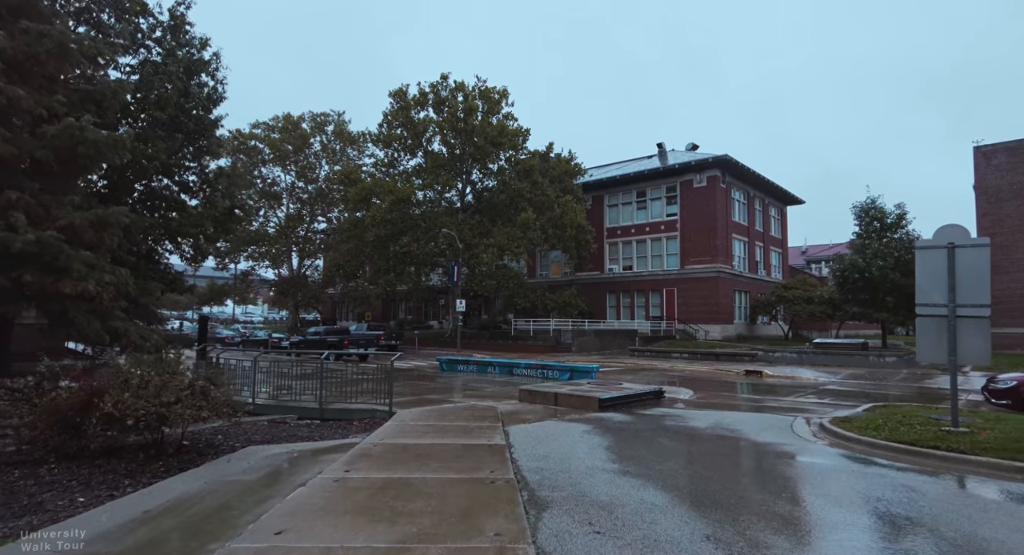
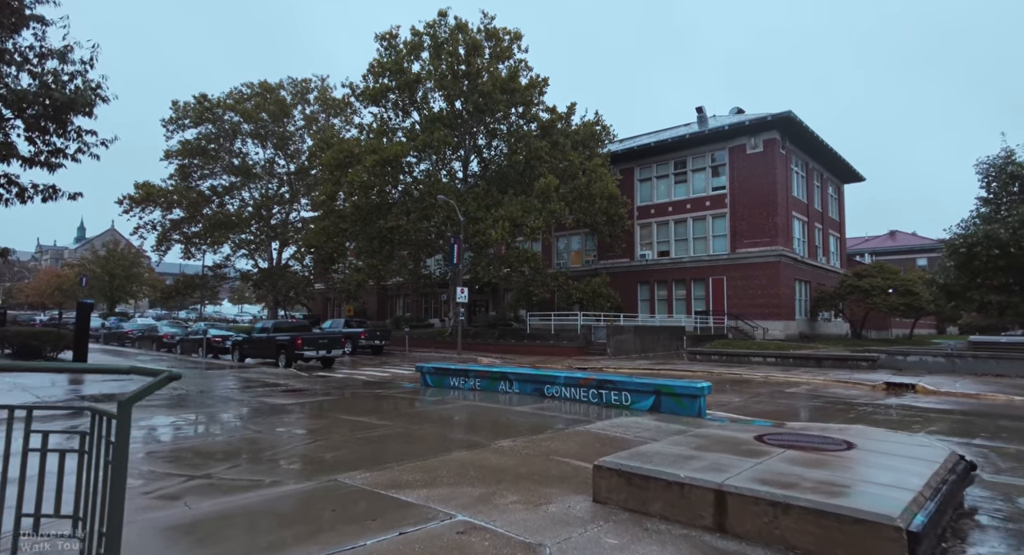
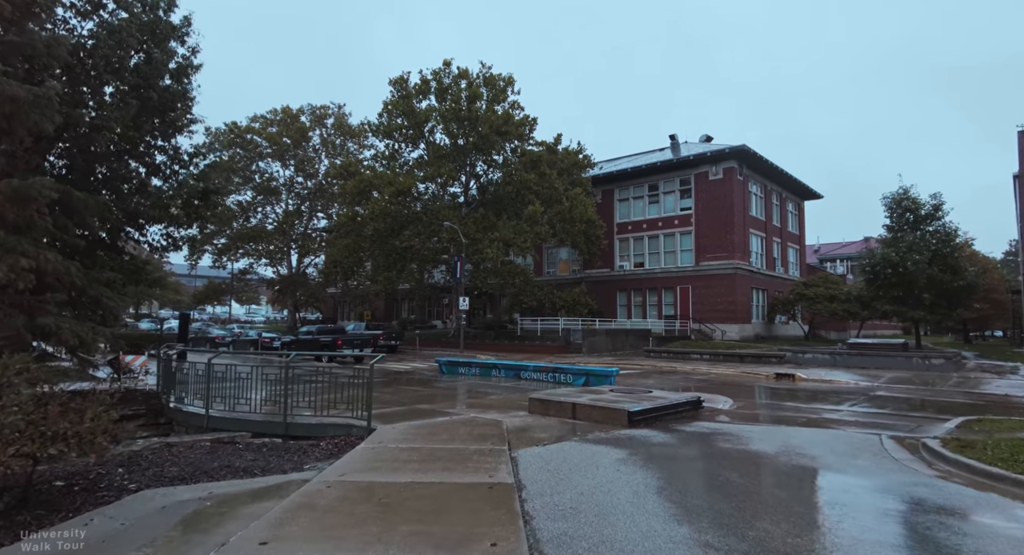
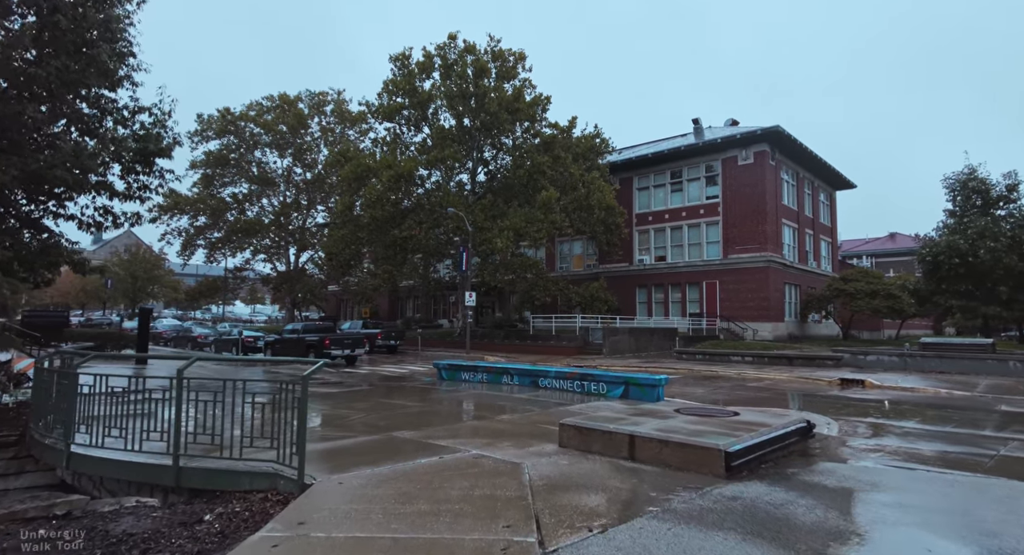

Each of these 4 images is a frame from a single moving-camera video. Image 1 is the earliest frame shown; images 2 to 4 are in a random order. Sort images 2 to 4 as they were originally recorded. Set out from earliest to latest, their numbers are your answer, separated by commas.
3, 4, 2
